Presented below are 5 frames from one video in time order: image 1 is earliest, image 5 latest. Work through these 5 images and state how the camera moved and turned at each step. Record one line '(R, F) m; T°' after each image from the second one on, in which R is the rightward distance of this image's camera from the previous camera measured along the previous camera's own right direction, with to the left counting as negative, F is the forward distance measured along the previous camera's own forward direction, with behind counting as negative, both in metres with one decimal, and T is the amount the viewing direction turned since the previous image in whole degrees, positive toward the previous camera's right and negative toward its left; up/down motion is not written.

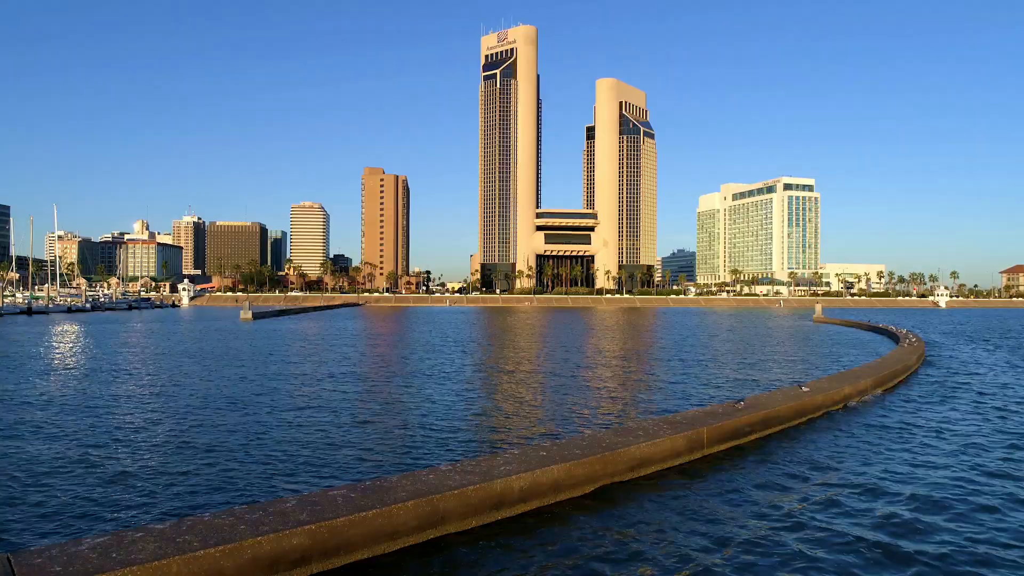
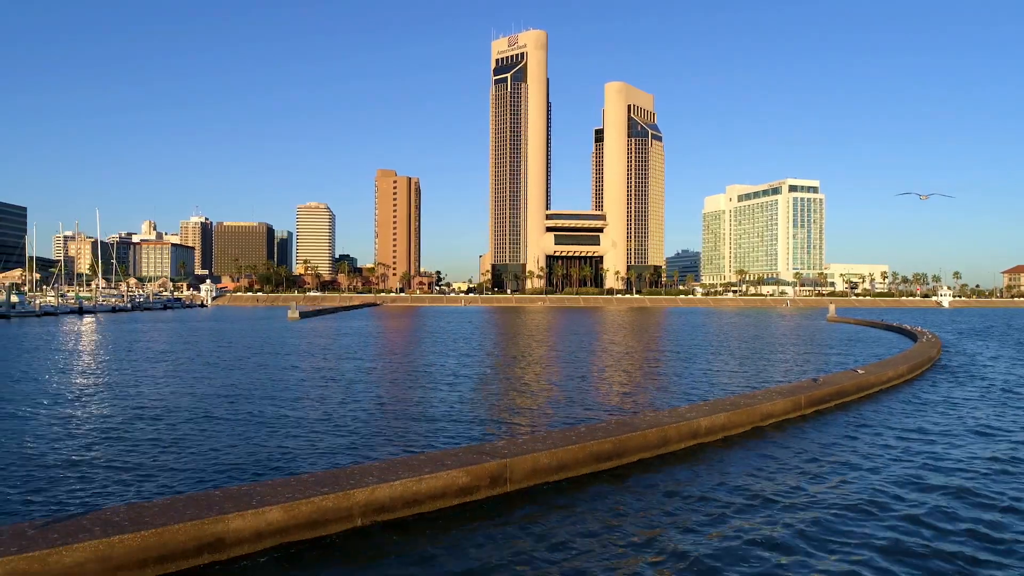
(-1.0, -1.2) m; 0°
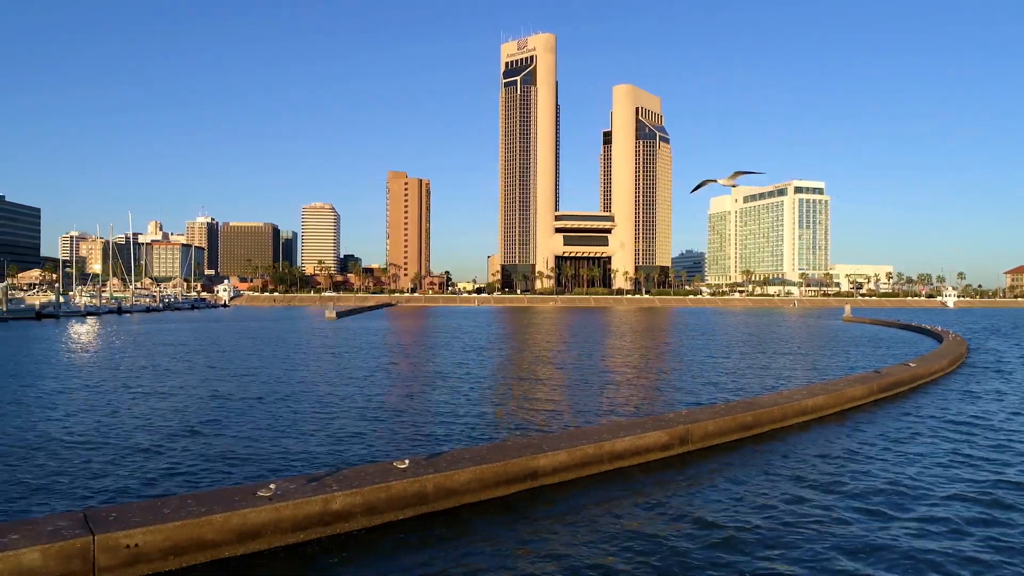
(-0.9, -0.8) m; 0°
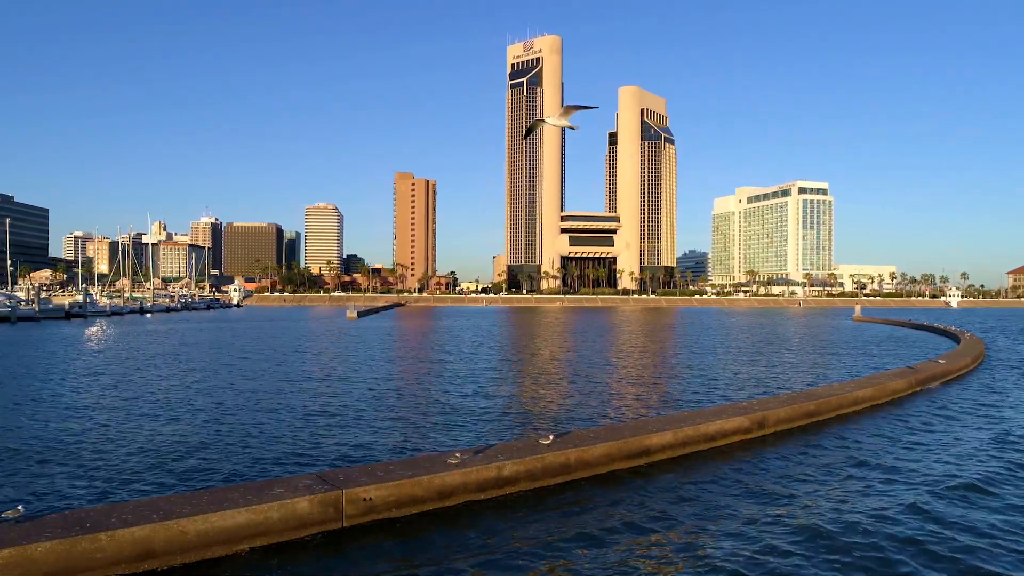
(-0.6, -0.4) m; 0°
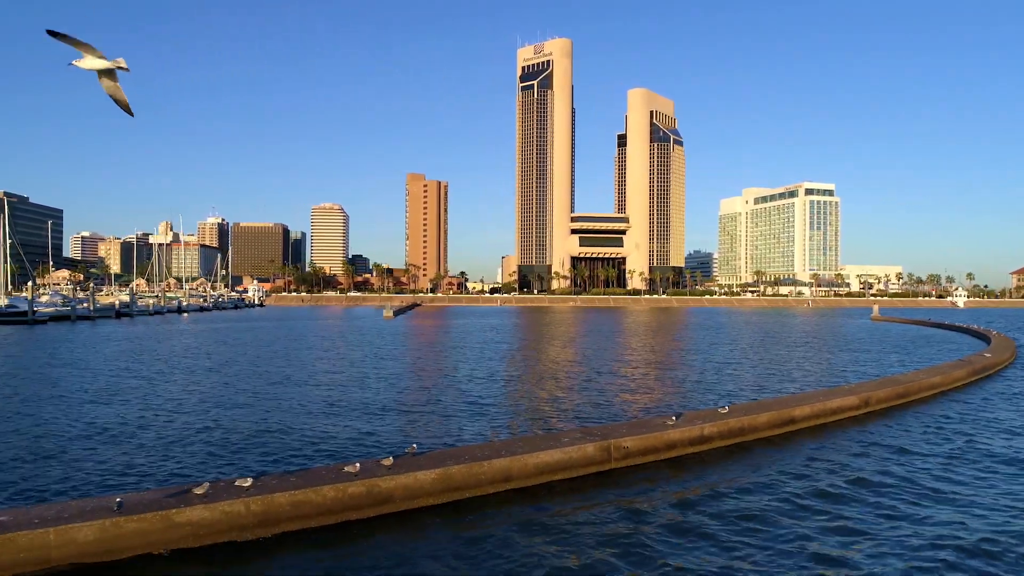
(-1.0, -0.8) m; 0°
